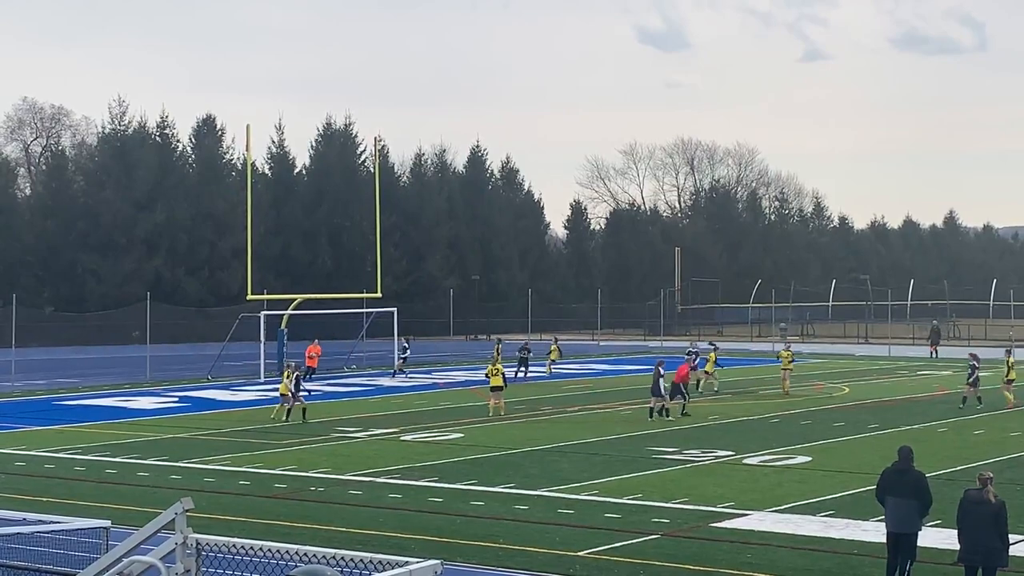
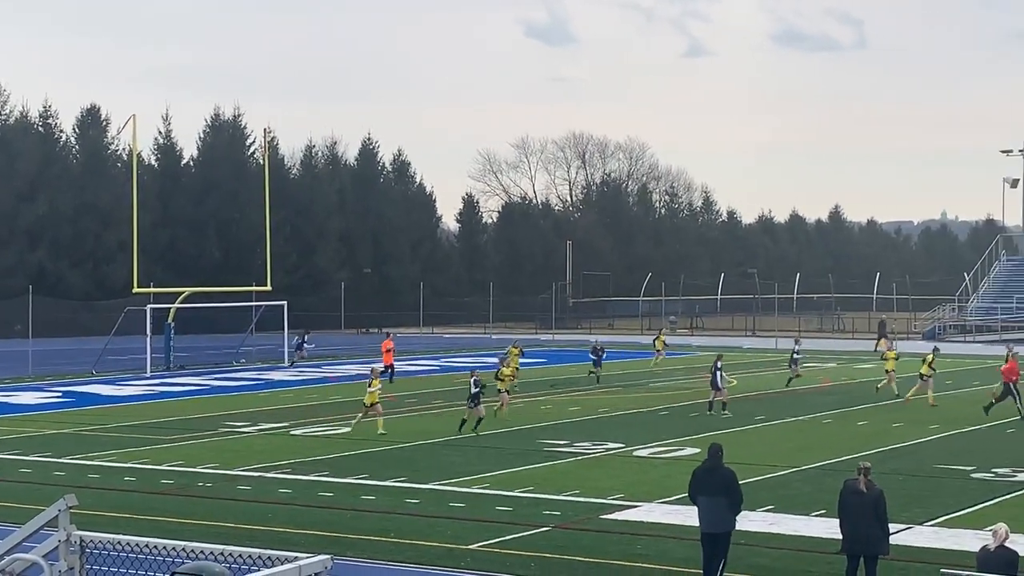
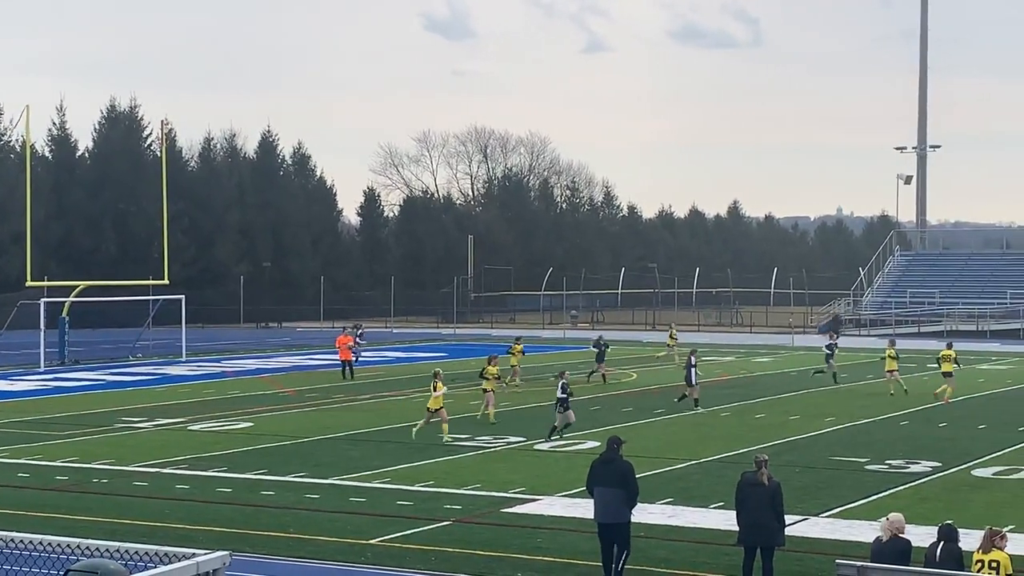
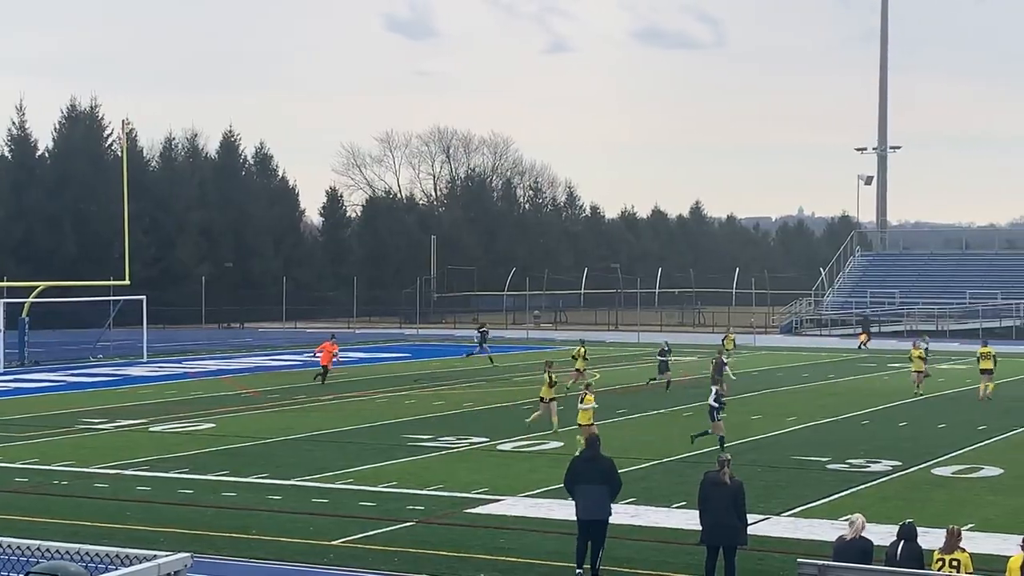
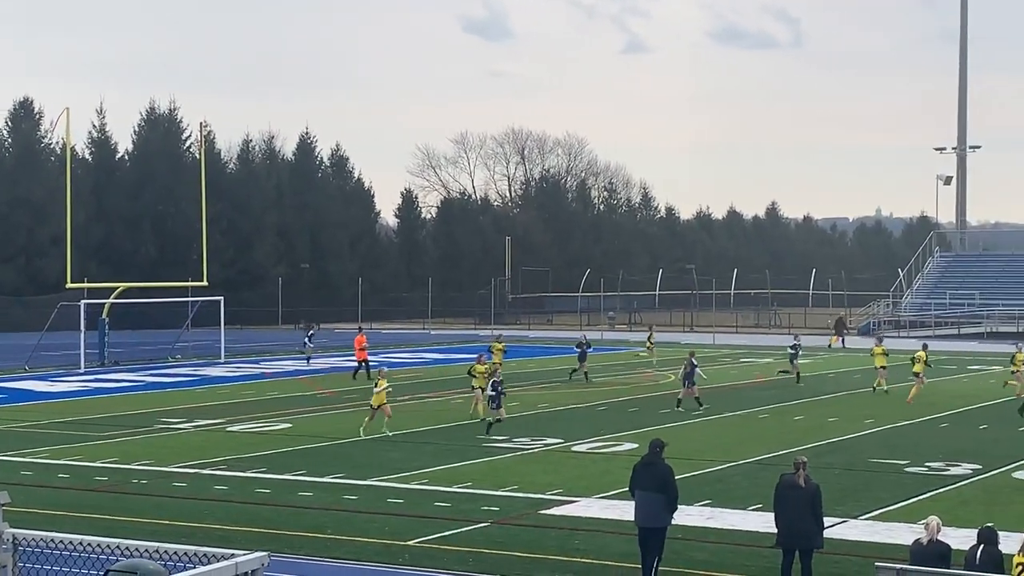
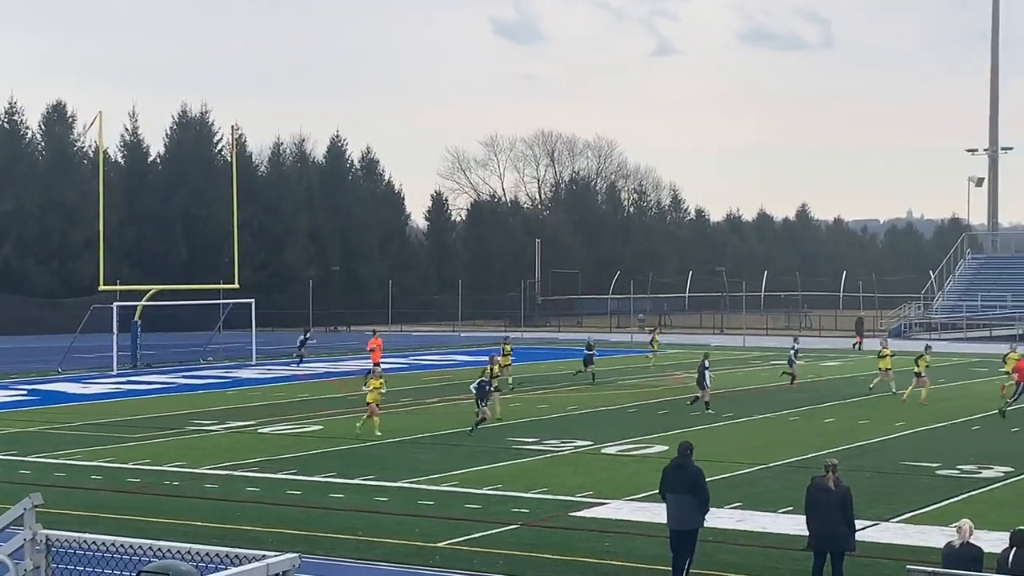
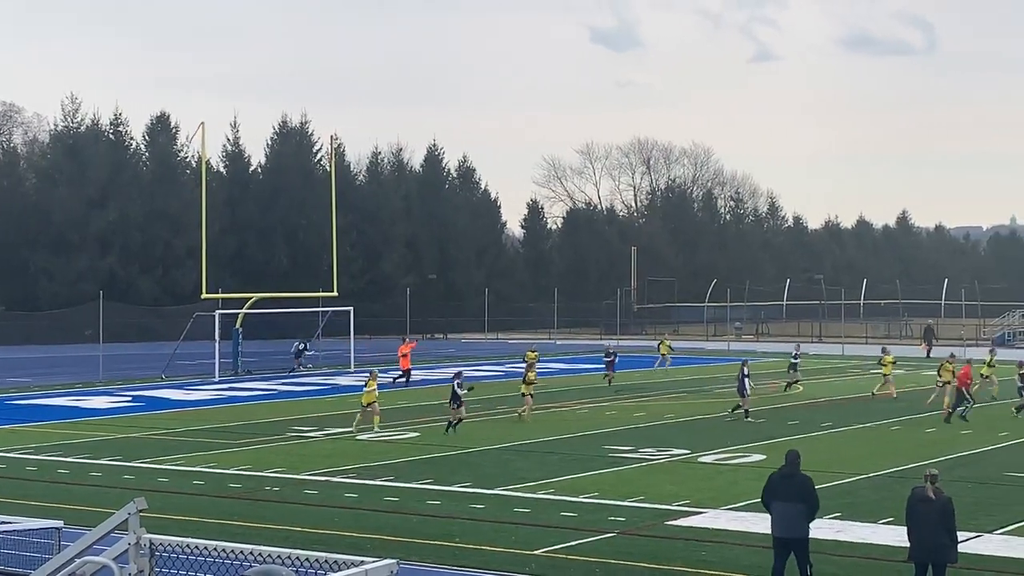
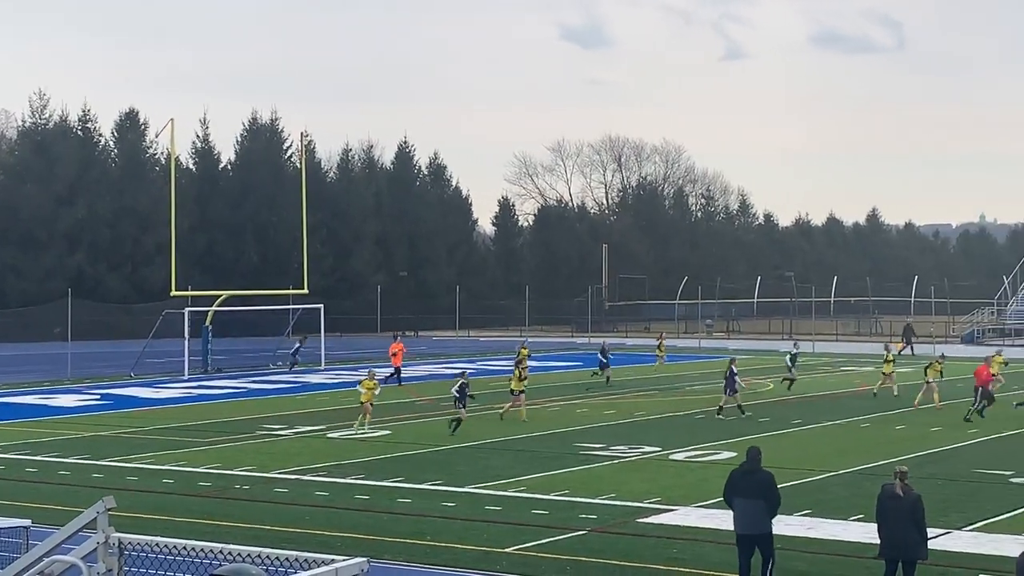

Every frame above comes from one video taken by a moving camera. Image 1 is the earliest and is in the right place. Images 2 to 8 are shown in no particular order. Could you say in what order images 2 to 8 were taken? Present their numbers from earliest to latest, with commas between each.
7, 8, 2, 6, 5, 3, 4
